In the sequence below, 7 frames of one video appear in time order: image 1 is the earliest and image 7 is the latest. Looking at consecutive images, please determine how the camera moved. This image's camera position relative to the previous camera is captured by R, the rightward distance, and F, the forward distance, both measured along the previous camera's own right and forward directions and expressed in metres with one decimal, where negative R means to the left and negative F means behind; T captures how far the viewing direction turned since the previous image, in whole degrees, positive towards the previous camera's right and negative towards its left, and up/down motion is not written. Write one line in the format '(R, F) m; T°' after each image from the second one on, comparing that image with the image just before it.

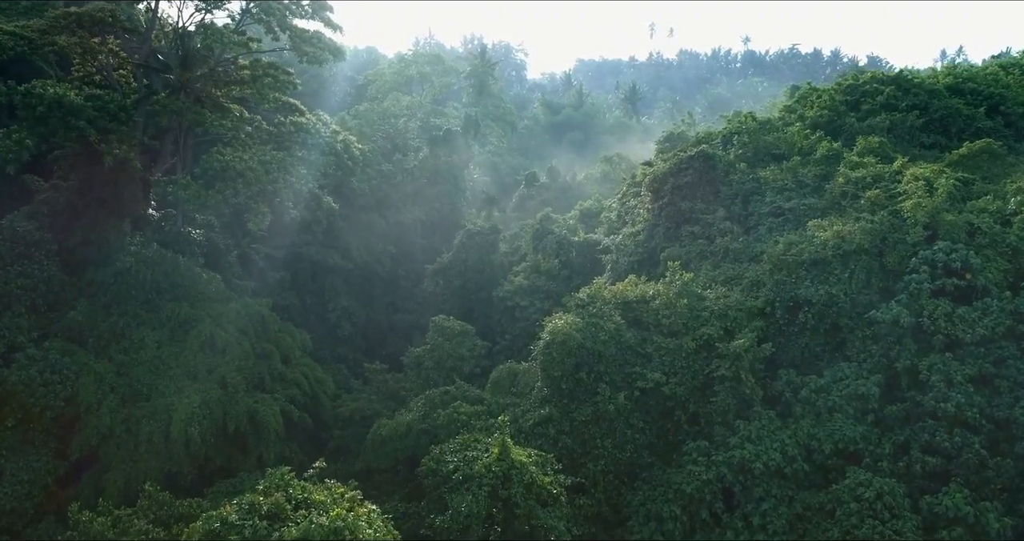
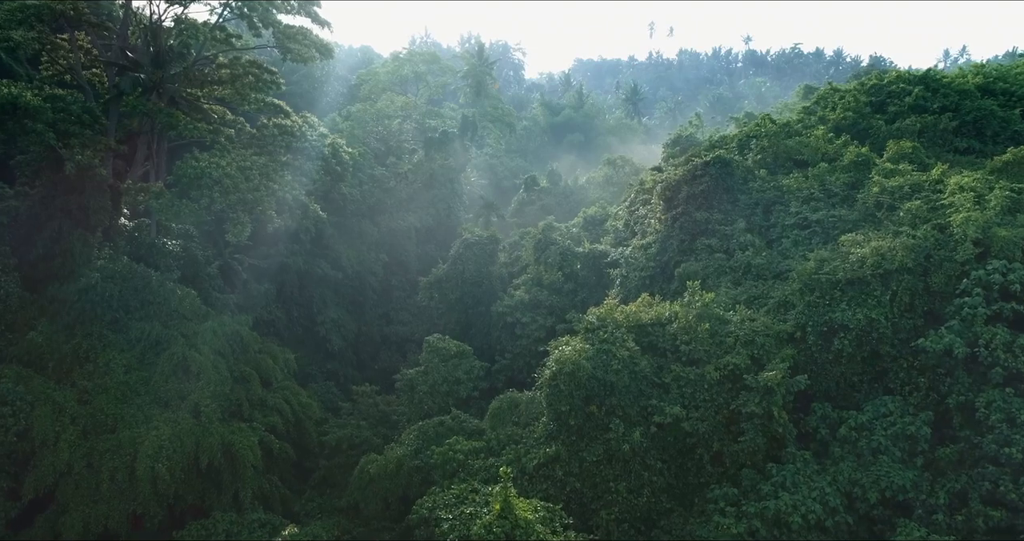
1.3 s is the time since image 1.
(-0.1, +1.5) m; 0°
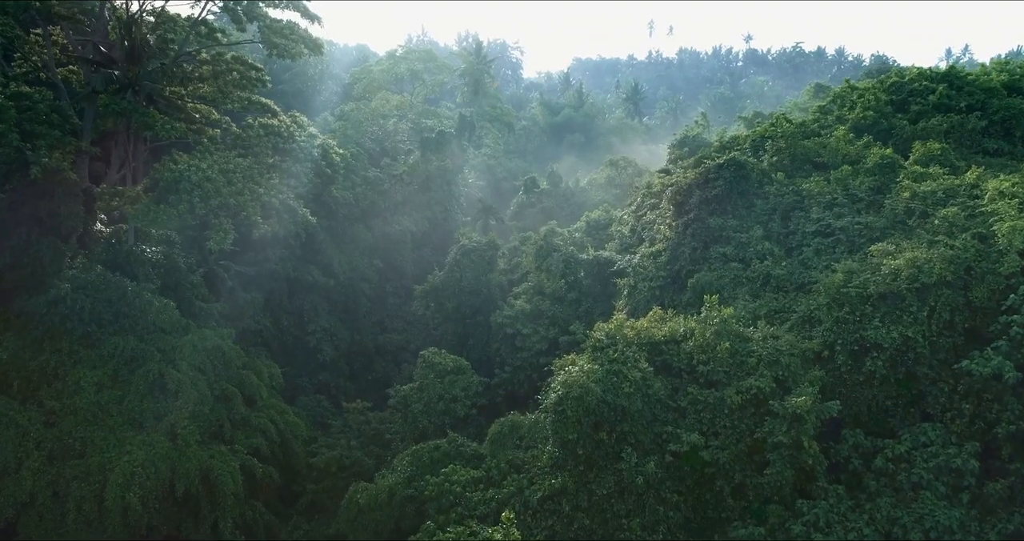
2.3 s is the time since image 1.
(-0.1, +1.1) m; 0°
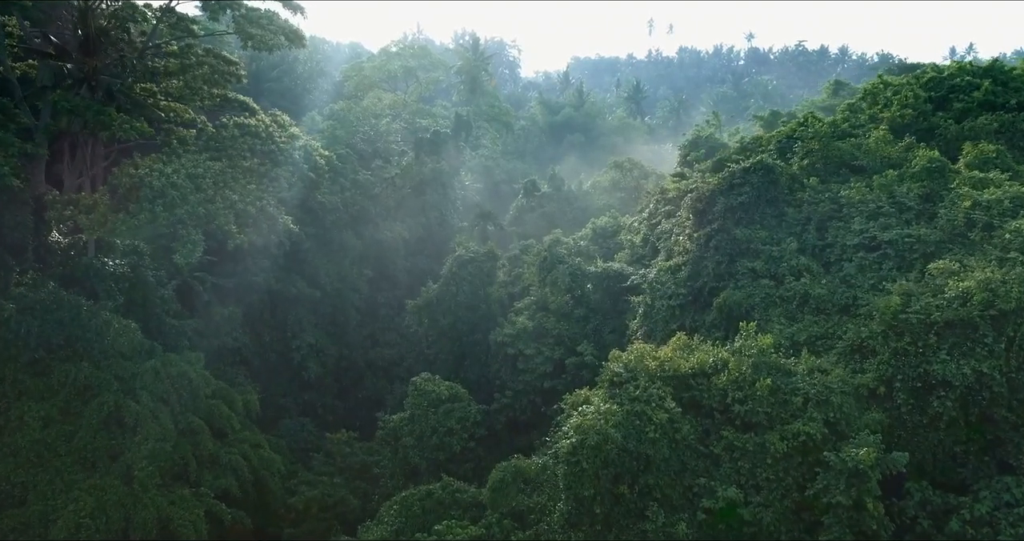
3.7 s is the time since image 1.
(-0.1, +1.7) m; 0°
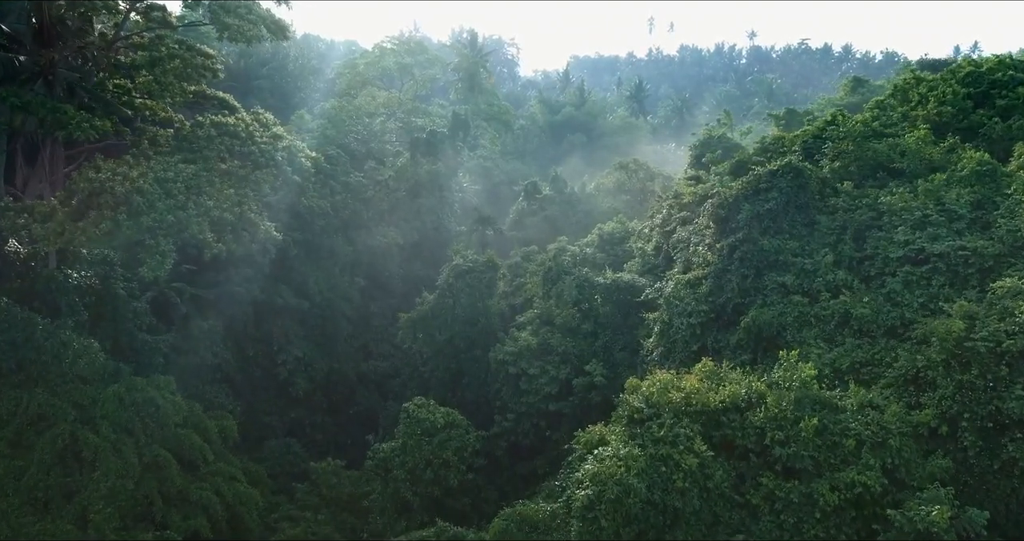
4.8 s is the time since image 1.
(-0.1, +1.4) m; 0°
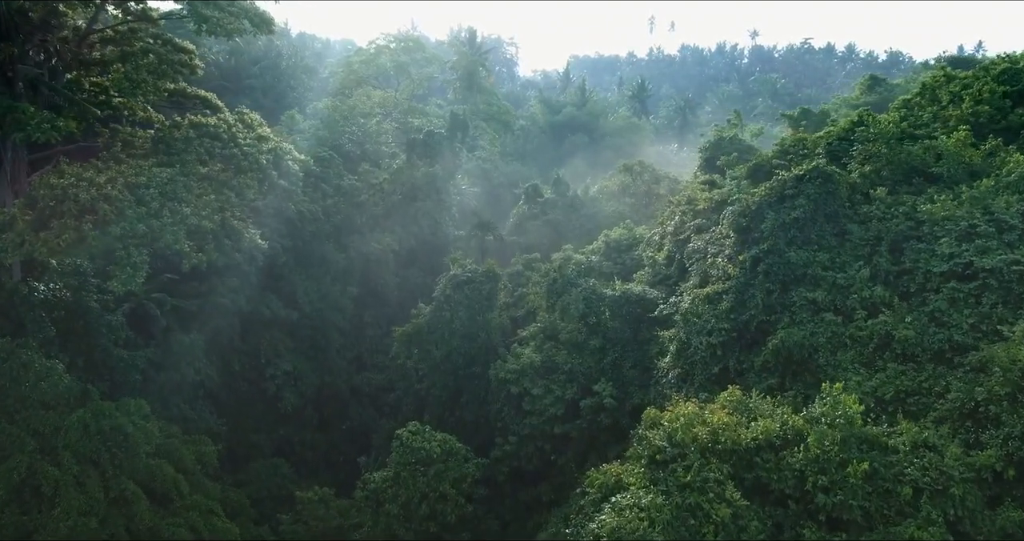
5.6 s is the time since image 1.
(-0.1, +1.1) m; 0°
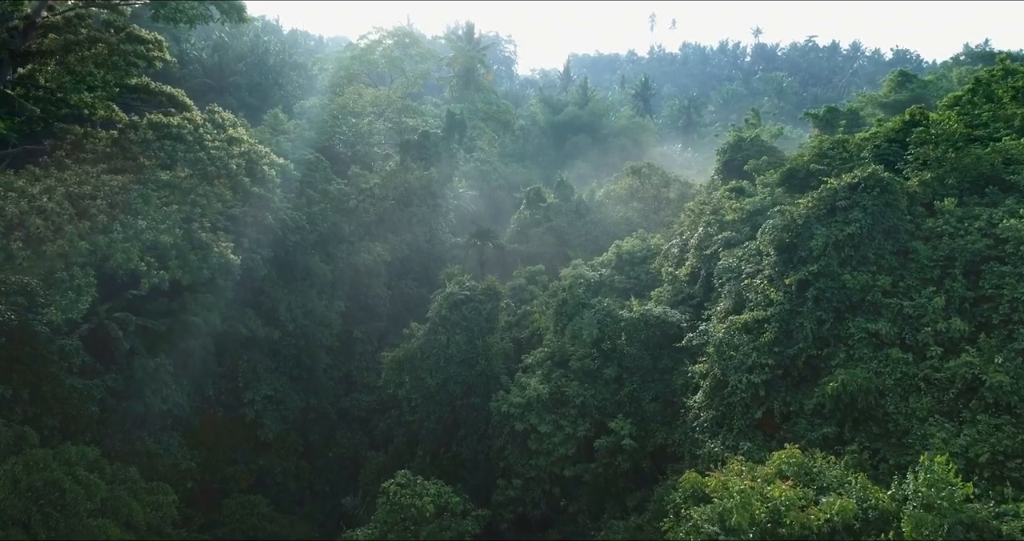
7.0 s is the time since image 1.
(-0.1, +1.7) m; 0°
